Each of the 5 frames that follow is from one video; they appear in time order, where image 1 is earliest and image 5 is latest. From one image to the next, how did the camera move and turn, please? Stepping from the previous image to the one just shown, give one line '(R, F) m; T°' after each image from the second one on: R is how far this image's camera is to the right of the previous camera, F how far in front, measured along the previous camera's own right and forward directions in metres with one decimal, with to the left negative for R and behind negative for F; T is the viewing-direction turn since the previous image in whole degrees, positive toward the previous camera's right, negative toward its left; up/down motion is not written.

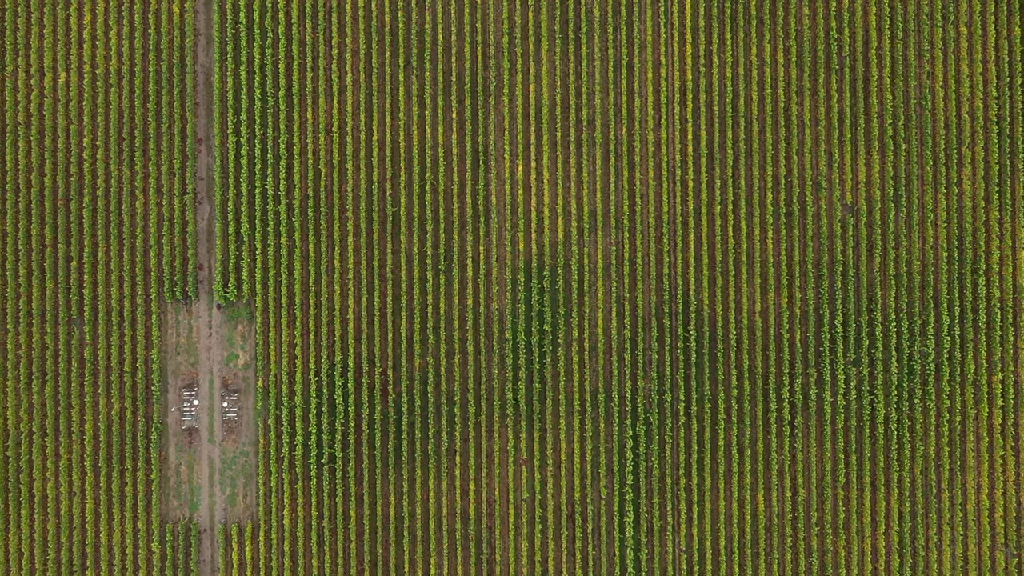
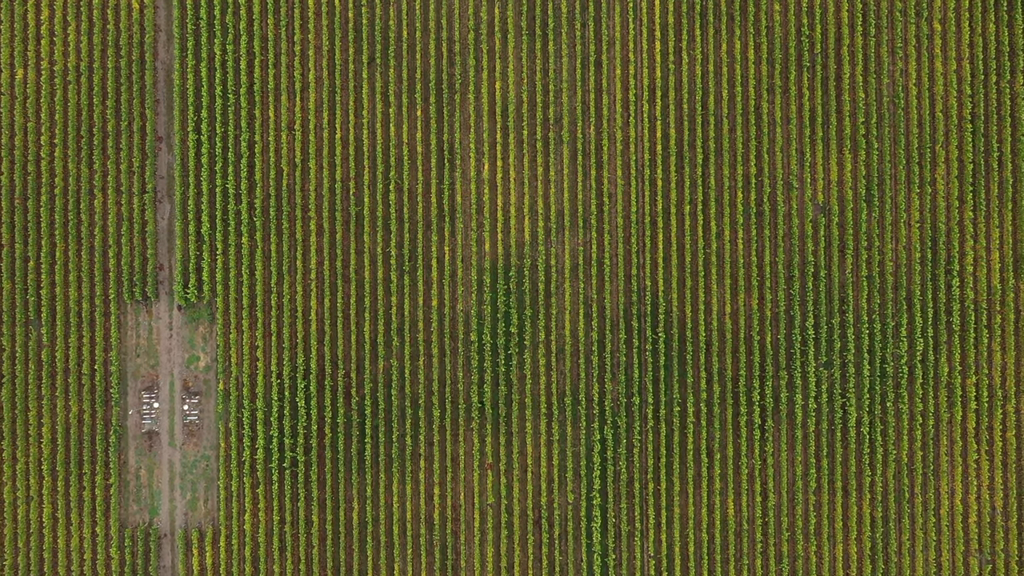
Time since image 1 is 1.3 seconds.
(+0.9, +0.3) m; 0°
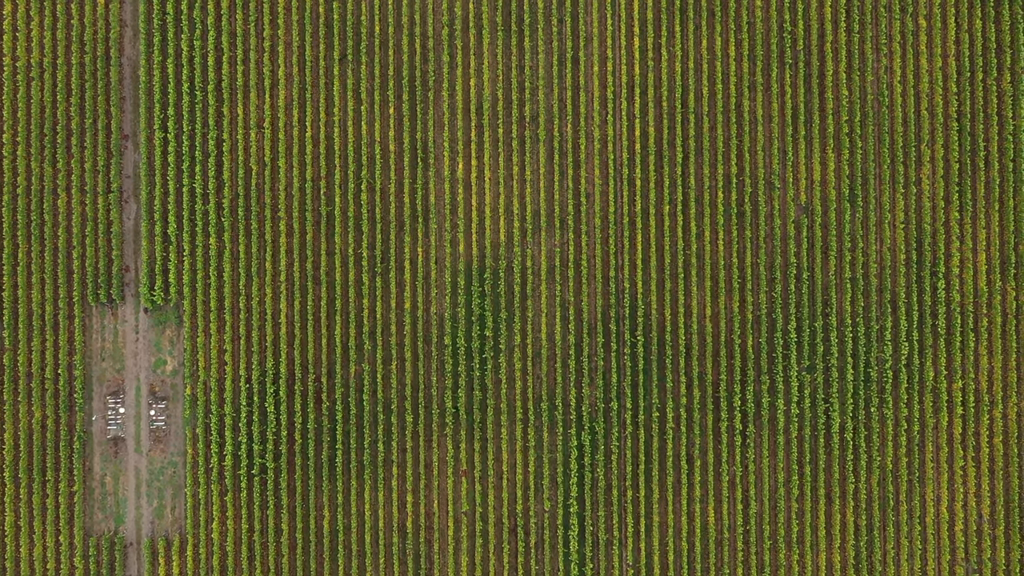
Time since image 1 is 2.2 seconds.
(+0.6, +0.4) m; 0°
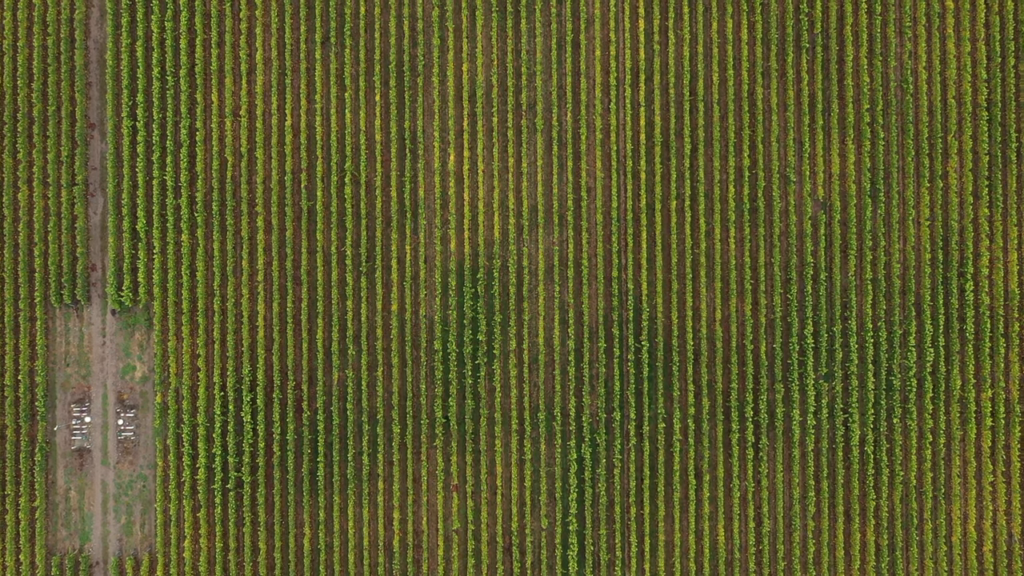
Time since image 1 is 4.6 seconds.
(+0.1, +1.0) m; 0°
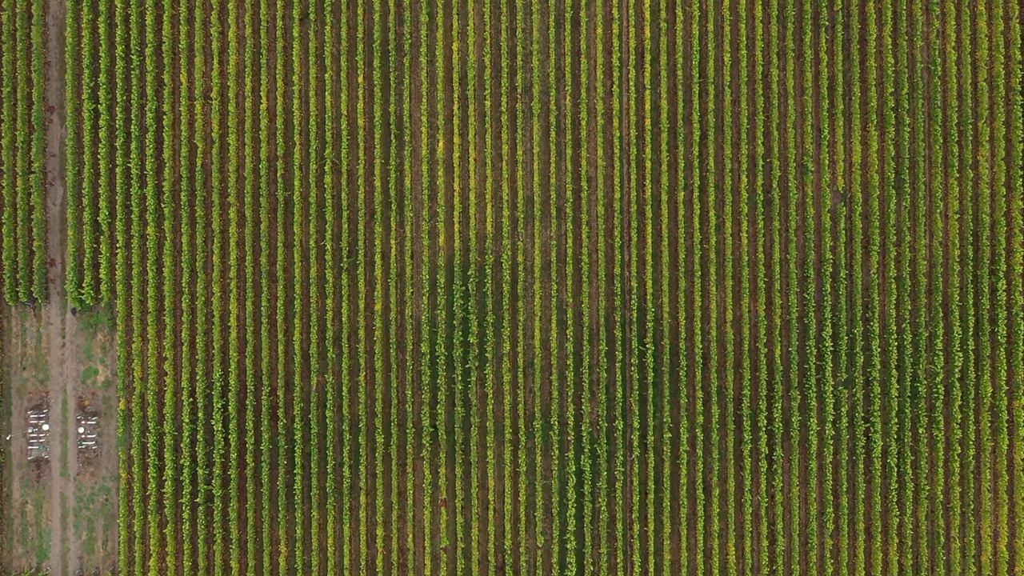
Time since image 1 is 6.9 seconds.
(+0.1, +1.0) m; 0°
